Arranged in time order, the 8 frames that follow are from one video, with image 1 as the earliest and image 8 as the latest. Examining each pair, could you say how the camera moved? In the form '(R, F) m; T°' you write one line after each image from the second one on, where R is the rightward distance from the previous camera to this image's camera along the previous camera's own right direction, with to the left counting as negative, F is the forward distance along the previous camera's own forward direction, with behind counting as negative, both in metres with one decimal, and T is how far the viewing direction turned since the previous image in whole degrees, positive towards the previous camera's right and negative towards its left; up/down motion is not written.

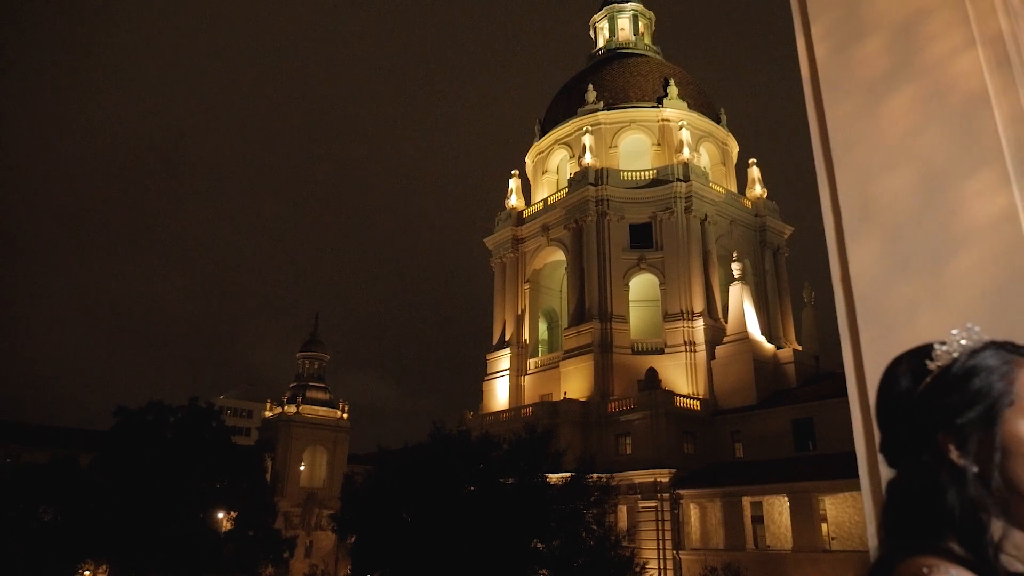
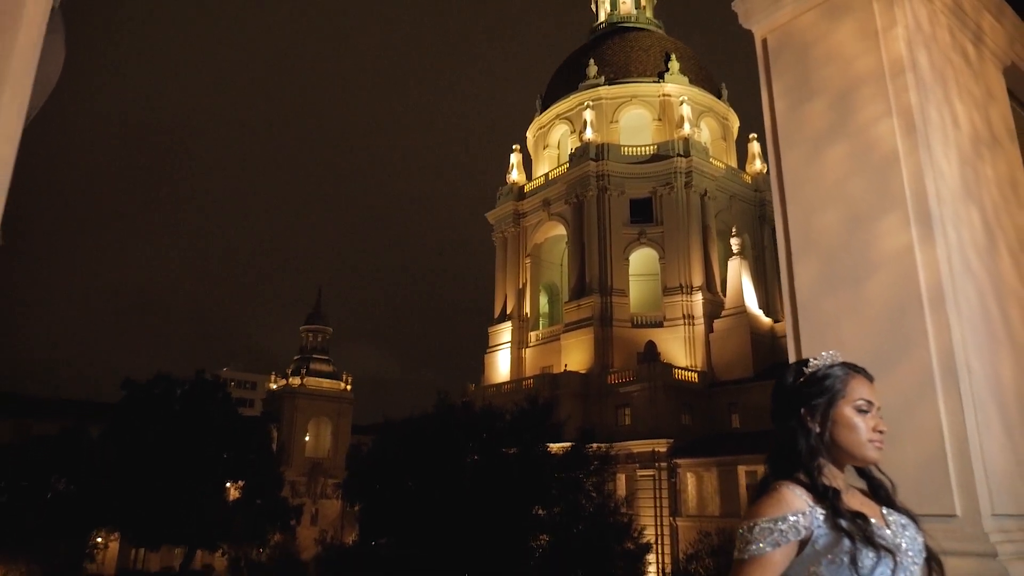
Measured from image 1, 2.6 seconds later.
(-0.1, -1.1) m; 0°
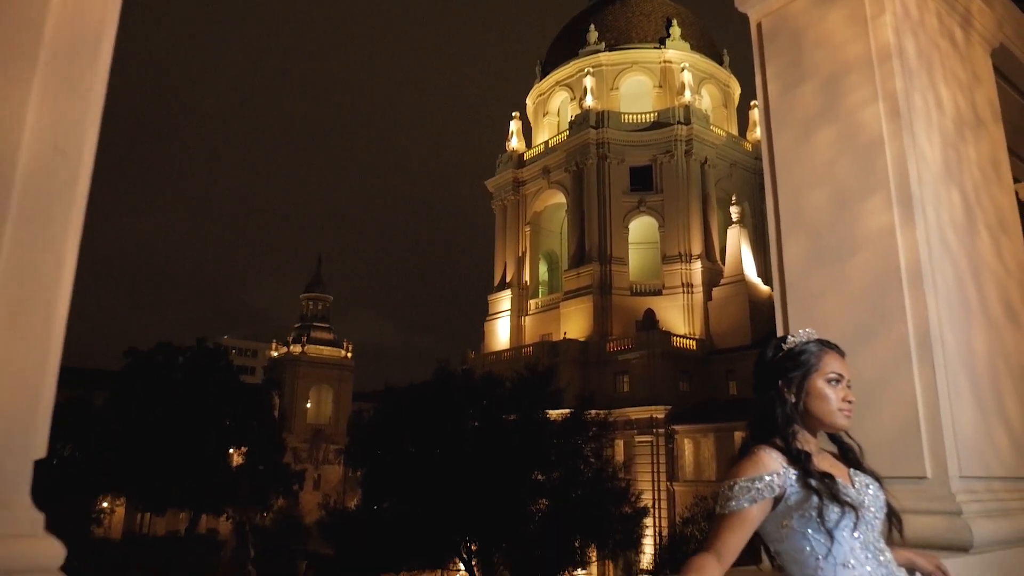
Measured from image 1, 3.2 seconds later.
(0.0, -0.3) m; 0°
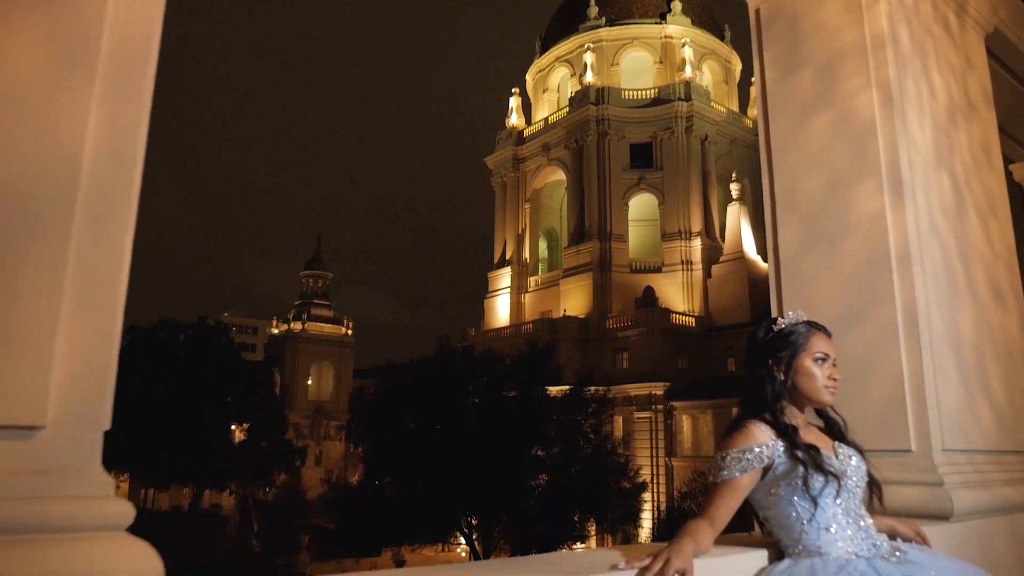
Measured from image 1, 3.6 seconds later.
(0.0, -0.2) m; 0°
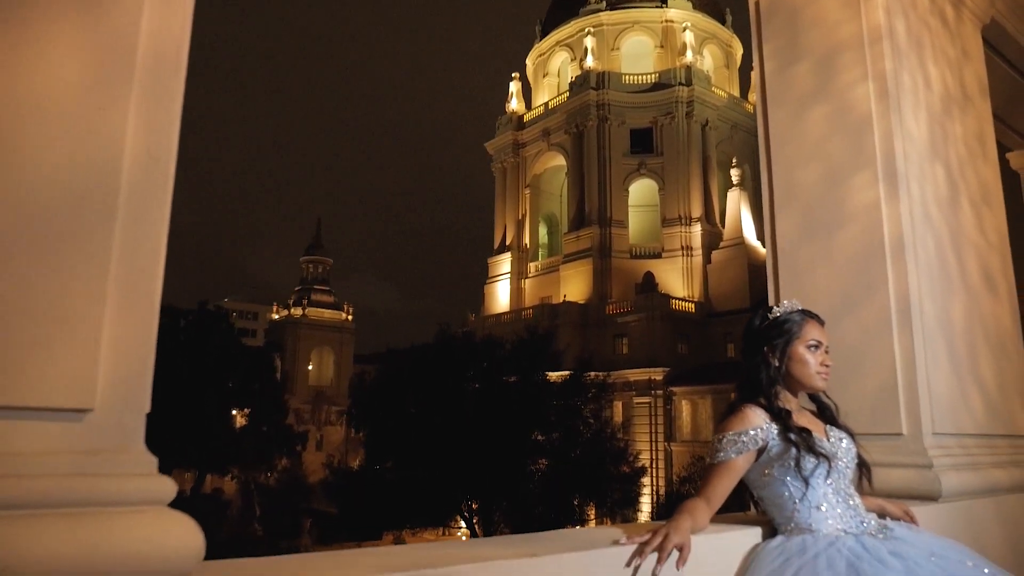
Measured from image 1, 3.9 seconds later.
(0.0, -0.1) m; 0°
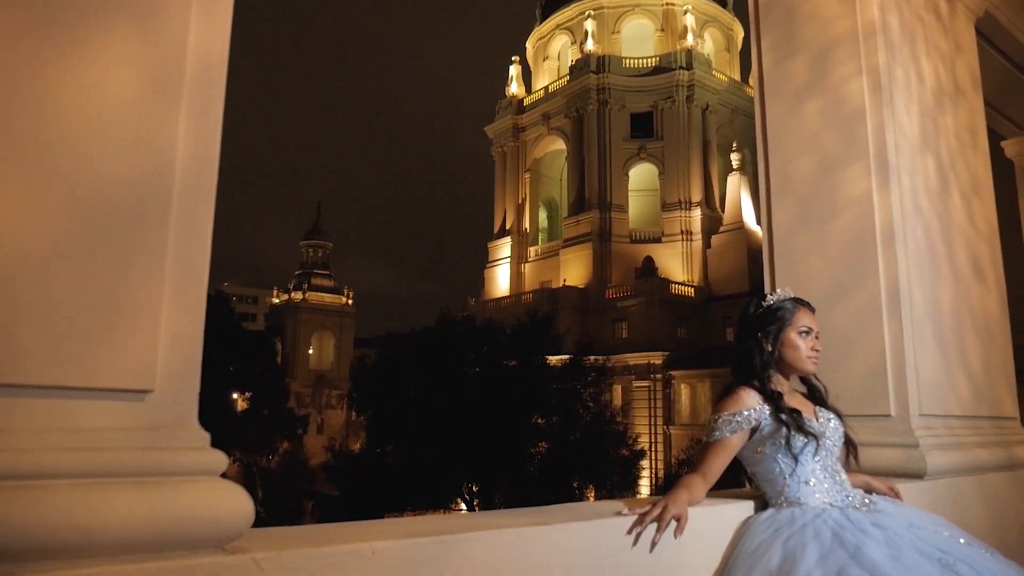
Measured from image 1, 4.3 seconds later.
(0.0, -0.2) m; 0°
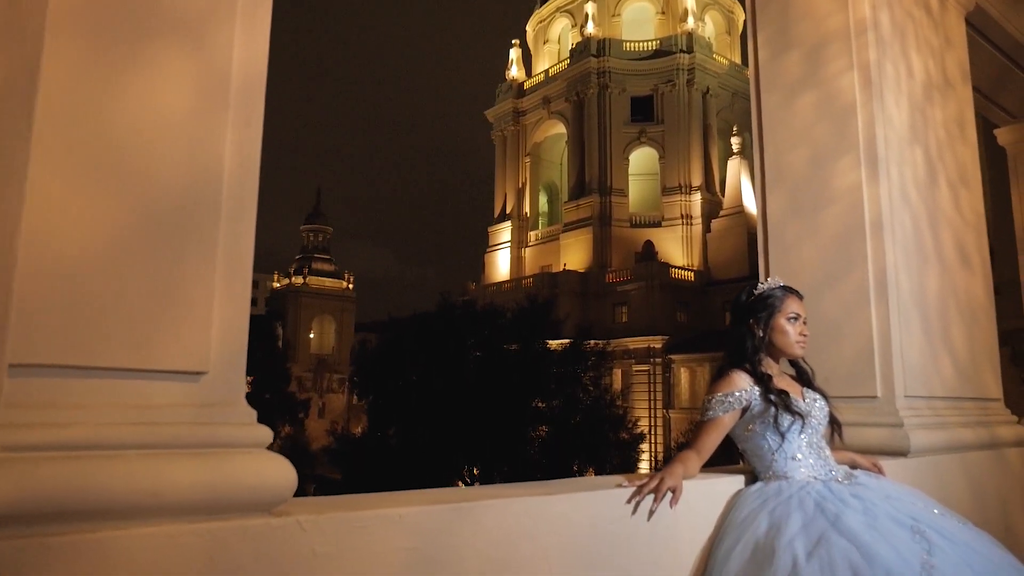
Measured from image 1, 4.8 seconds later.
(0.0, -0.2) m; 0°
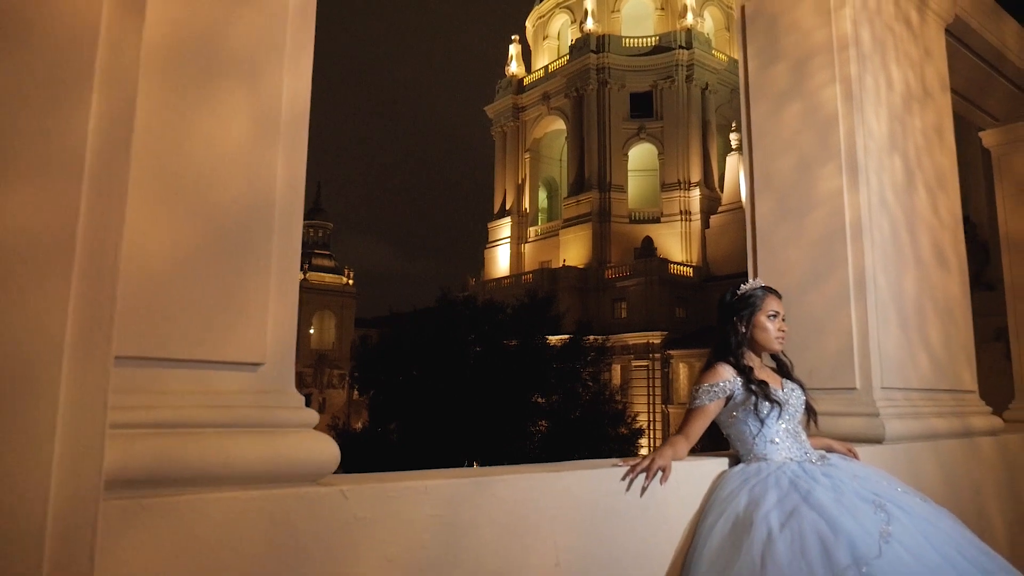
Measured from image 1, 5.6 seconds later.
(0.0, -0.4) m; 0°
